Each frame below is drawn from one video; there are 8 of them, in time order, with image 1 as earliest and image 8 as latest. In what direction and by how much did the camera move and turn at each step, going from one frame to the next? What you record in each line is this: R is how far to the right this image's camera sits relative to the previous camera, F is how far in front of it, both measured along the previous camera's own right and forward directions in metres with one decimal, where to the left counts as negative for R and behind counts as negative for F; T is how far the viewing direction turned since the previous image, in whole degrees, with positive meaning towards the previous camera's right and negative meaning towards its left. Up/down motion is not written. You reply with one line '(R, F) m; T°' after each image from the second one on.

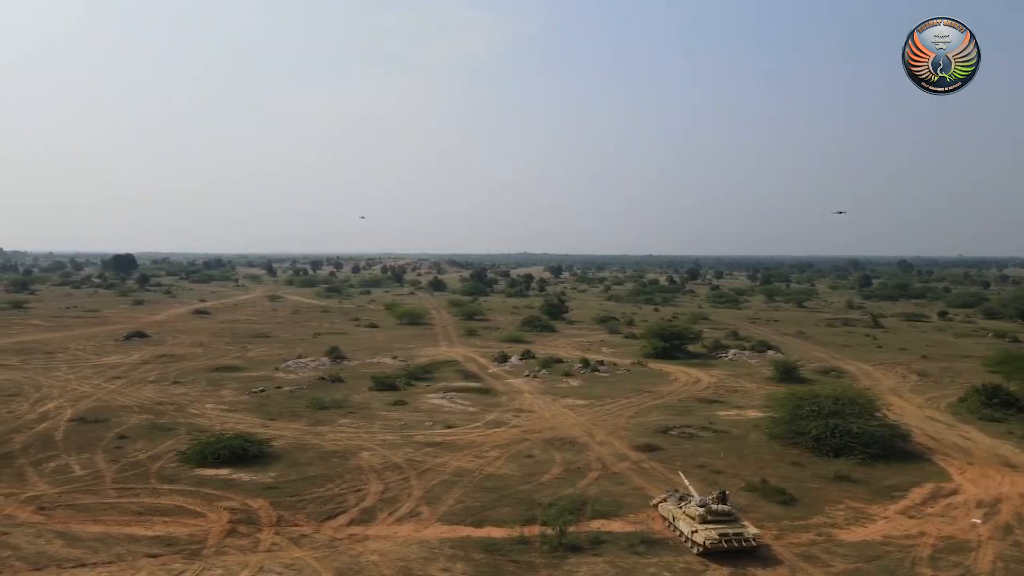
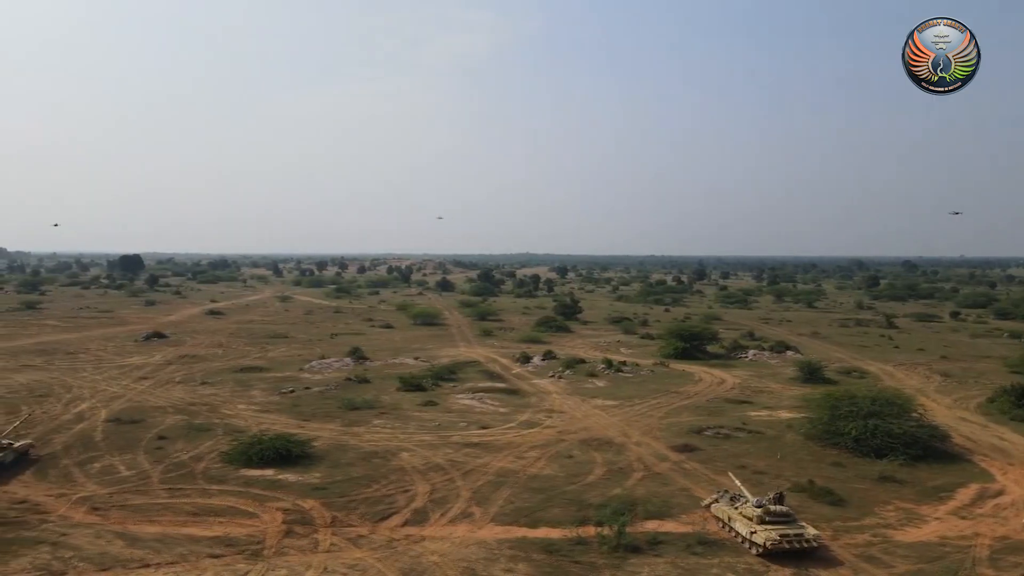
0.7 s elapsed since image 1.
(-1.0, 0.0) m; 0°
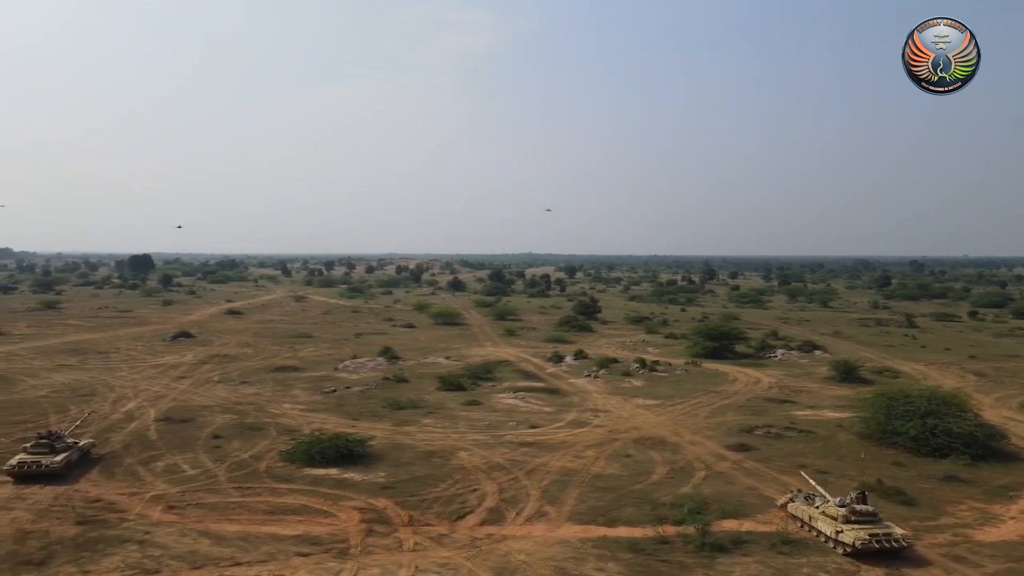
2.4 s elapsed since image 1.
(-1.4, 0.0) m; 0°
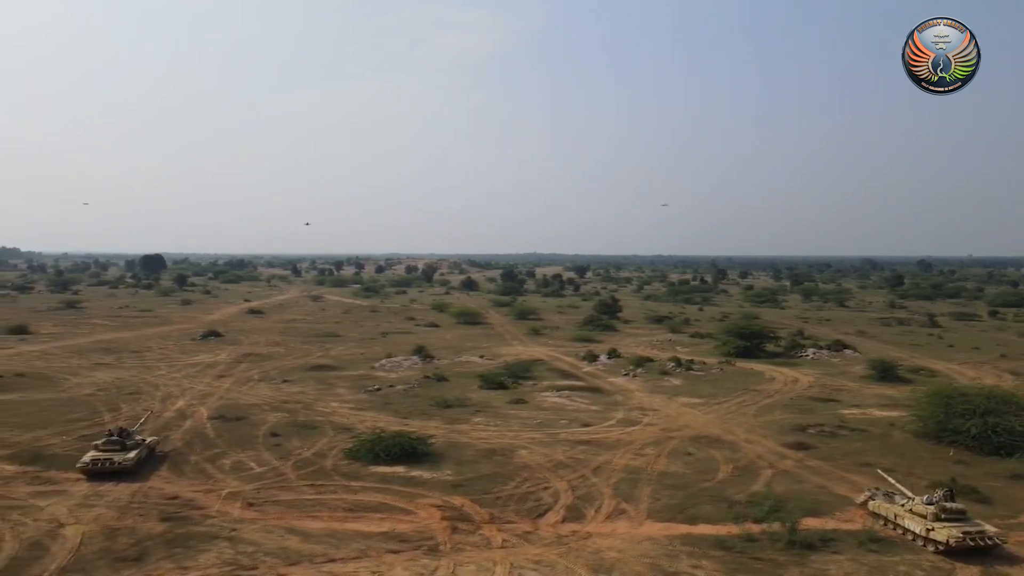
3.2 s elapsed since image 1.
(-1.5, 0.0) m; 0°
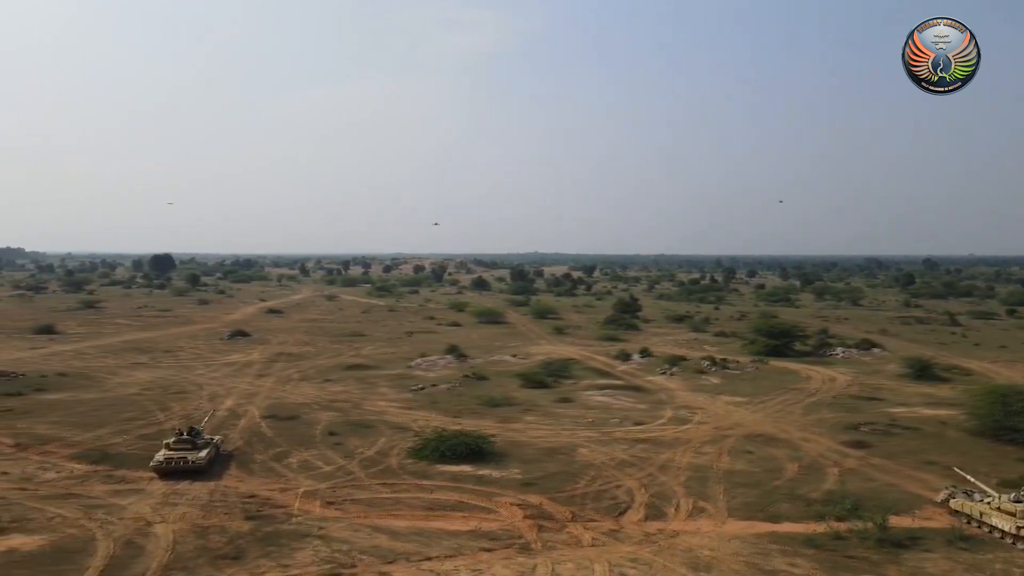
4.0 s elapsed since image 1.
(-1.5, 0.0) m; 0°
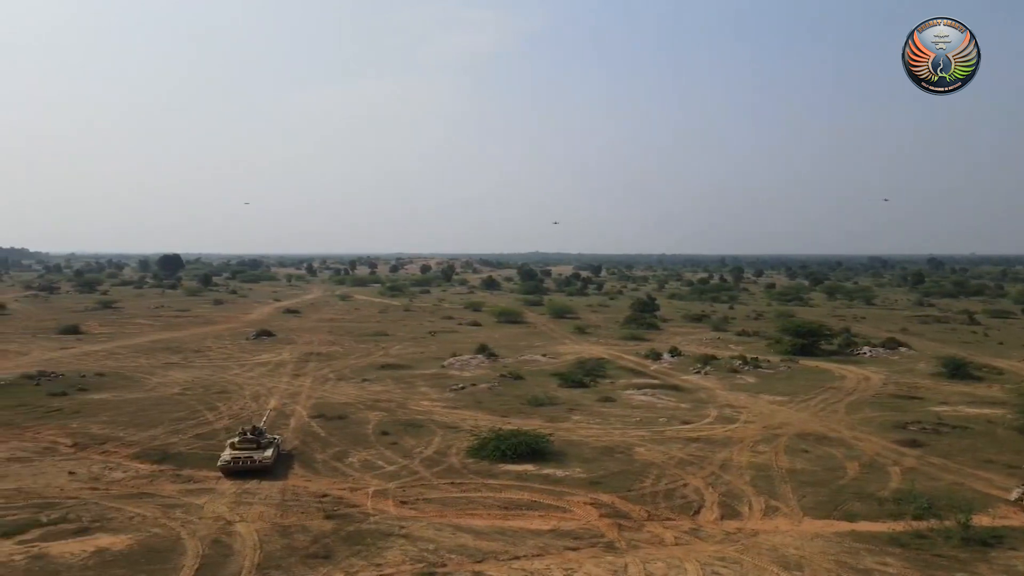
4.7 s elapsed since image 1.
(-1.4, 0.0) m; 0°
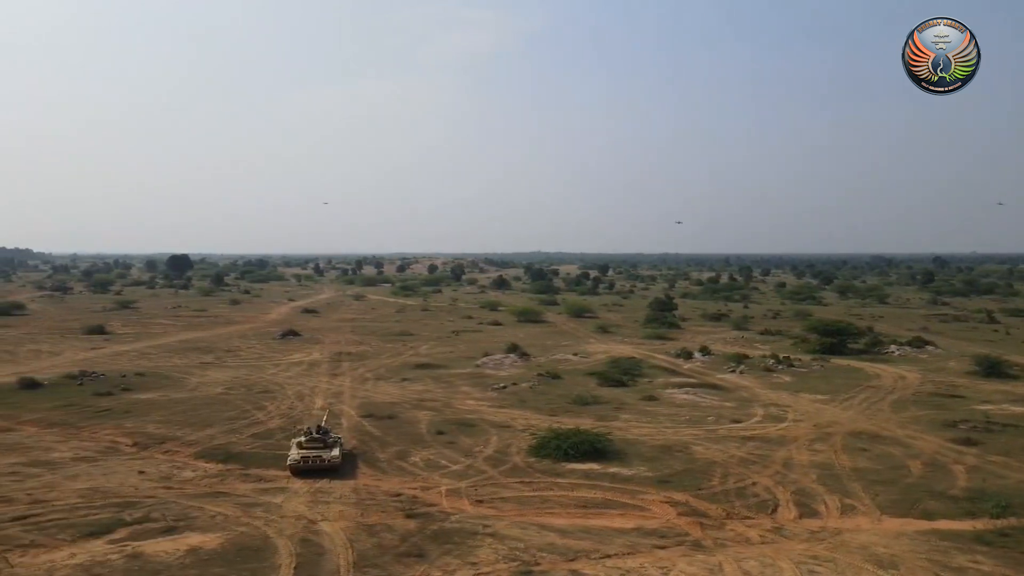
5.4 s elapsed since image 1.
(-1.4, 0.0) m; 0°
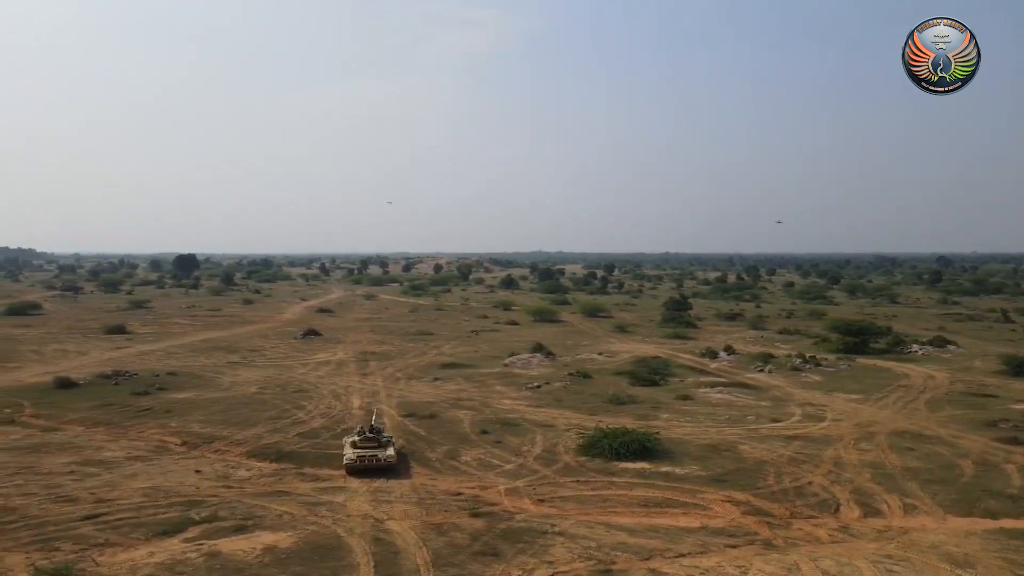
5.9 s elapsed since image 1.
(-1.2, 0.0) m; 0°
